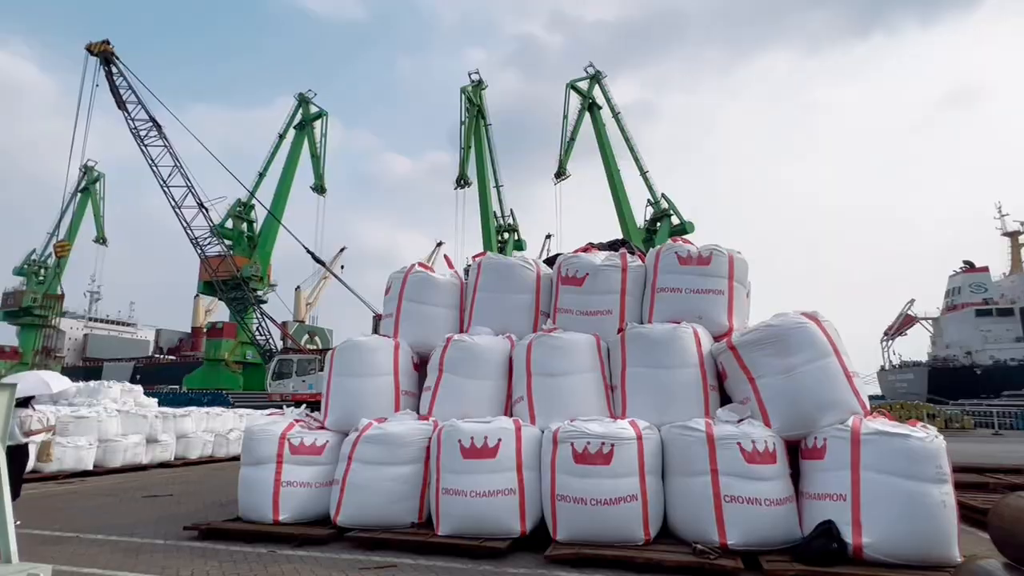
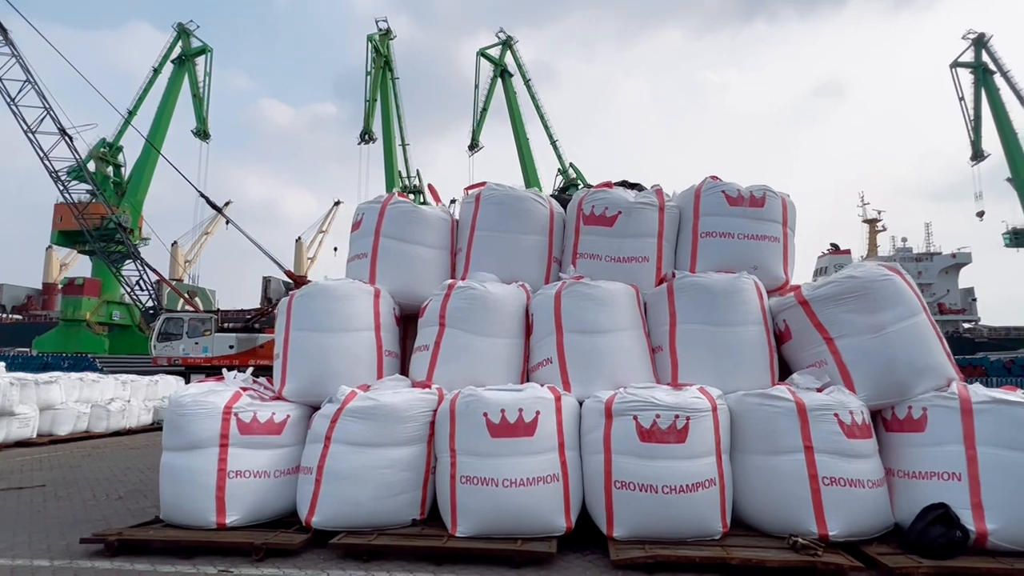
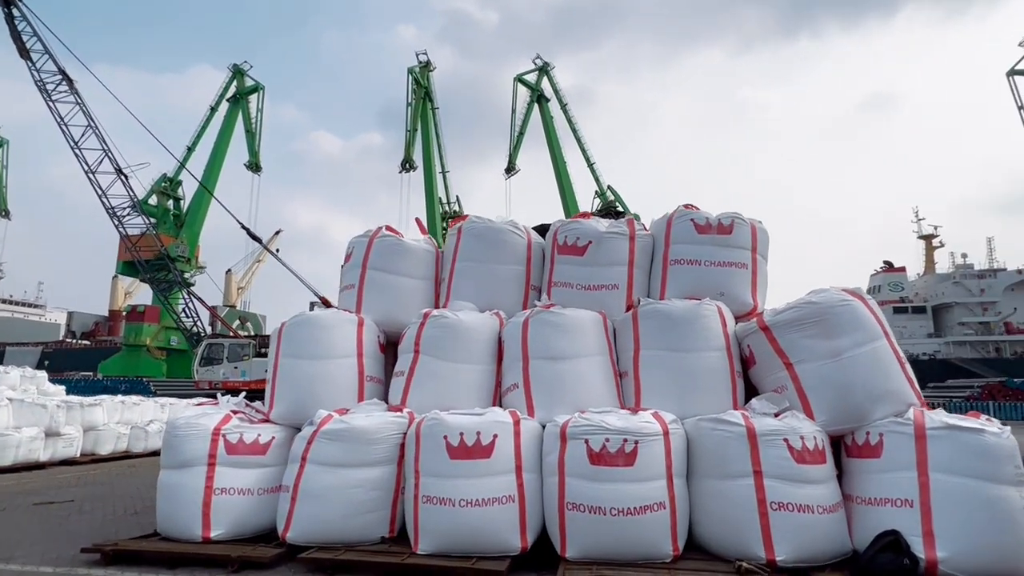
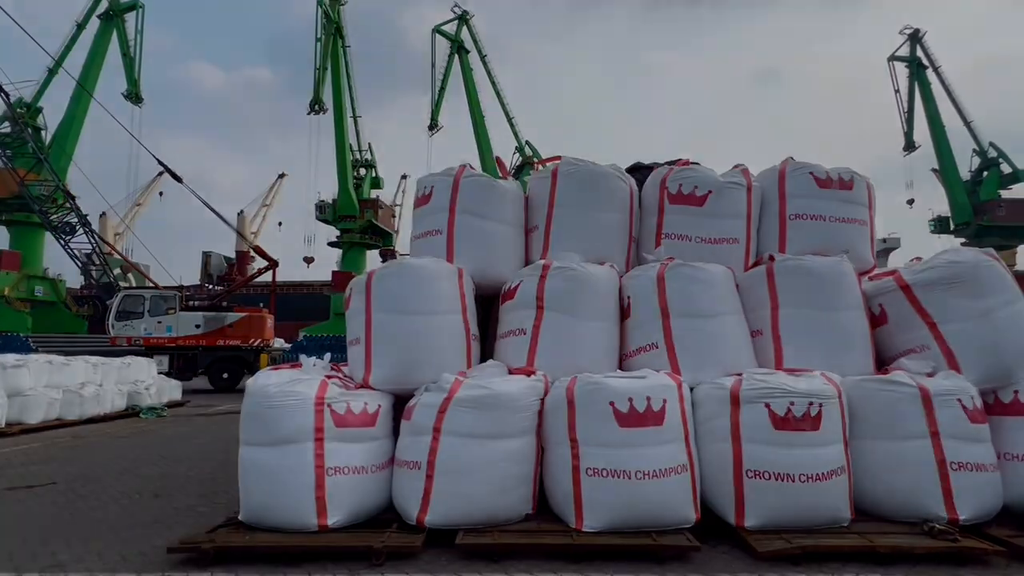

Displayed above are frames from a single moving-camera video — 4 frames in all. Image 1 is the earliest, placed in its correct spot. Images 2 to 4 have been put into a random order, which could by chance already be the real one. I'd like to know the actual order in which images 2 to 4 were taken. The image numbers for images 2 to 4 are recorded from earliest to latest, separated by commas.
3, 2, 4
